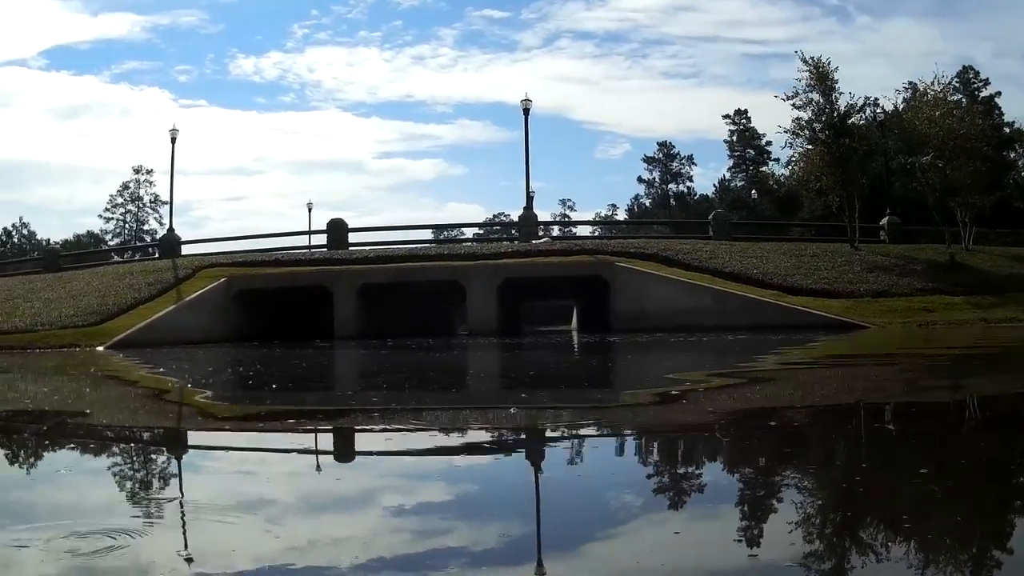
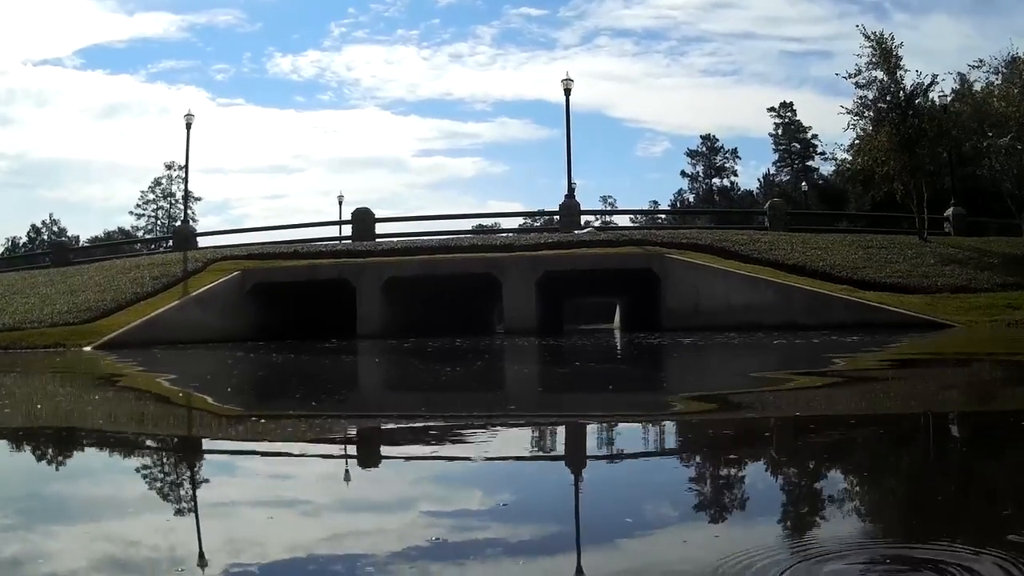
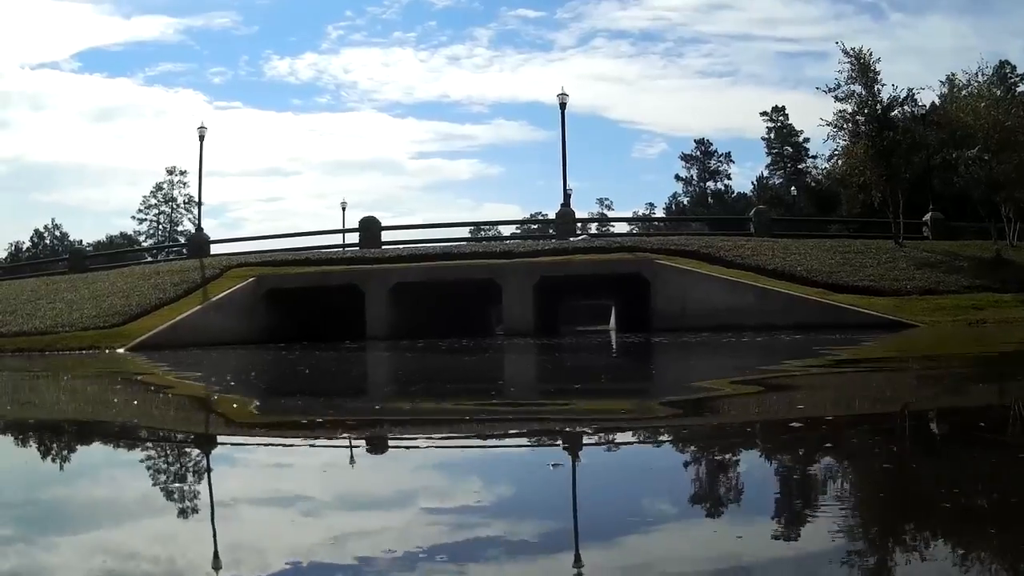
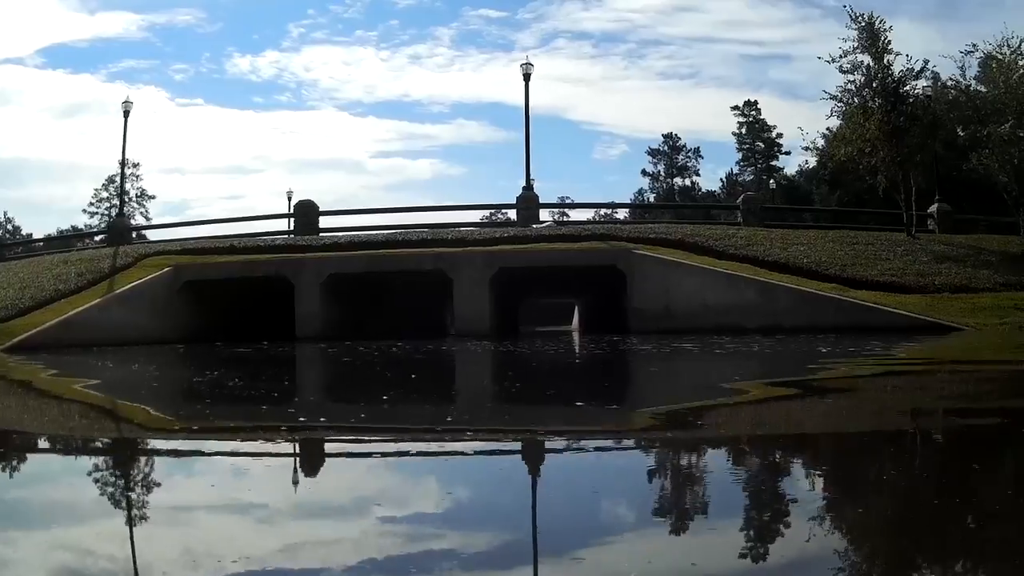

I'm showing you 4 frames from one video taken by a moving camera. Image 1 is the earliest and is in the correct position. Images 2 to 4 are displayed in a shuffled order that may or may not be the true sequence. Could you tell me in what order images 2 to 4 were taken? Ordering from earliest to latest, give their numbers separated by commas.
3, 2, 4
